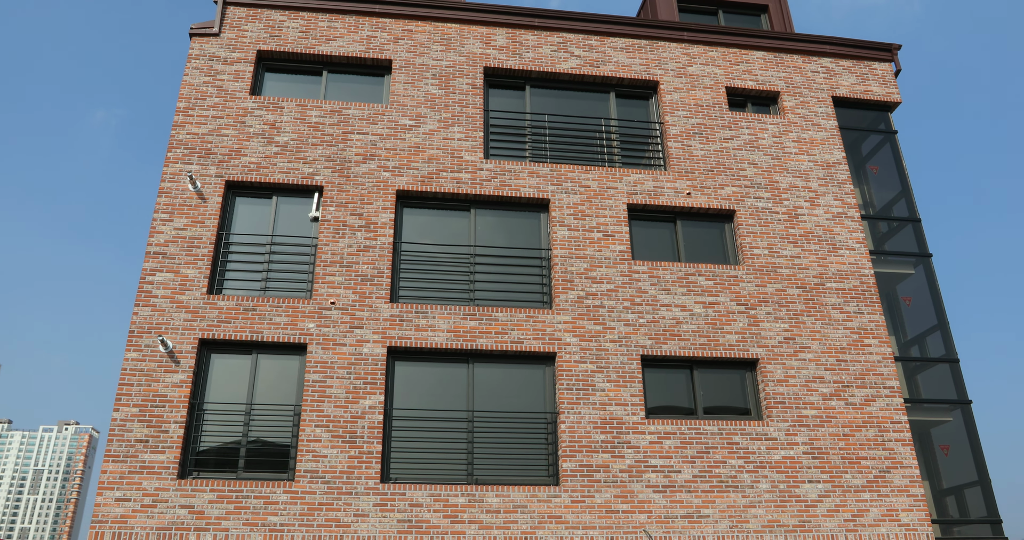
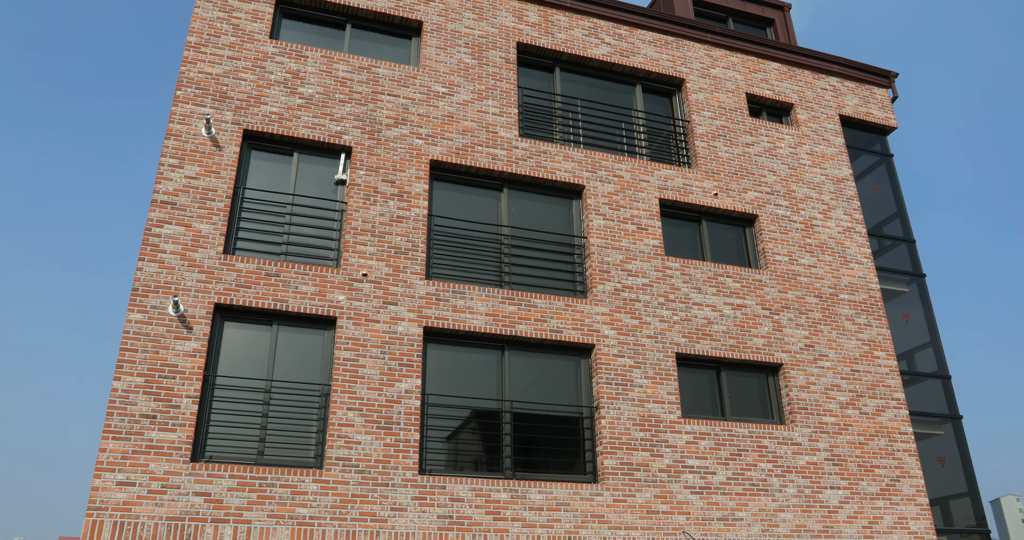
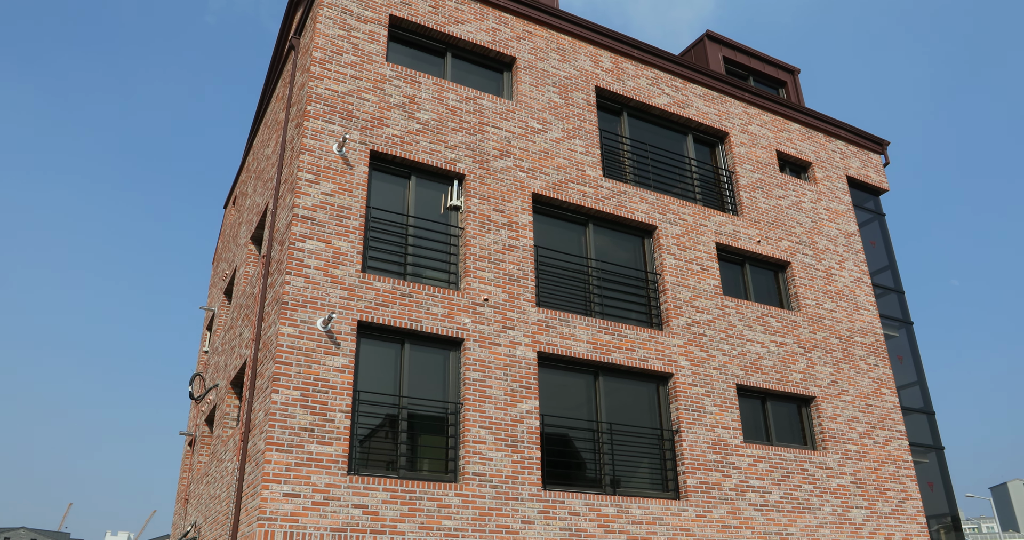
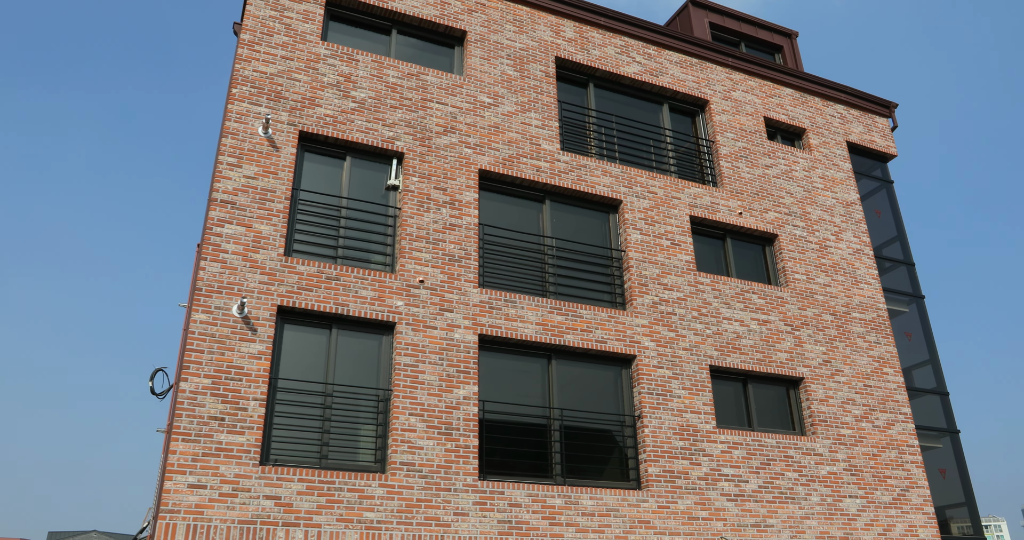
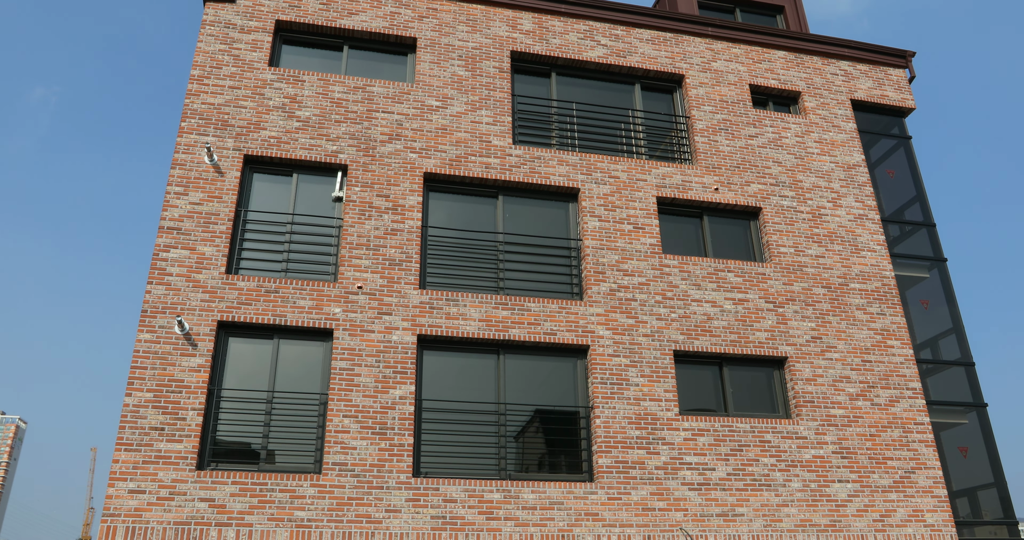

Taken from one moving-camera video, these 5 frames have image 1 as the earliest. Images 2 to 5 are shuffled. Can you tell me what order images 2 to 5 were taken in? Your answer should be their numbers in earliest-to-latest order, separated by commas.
5, 2, 4, 3
